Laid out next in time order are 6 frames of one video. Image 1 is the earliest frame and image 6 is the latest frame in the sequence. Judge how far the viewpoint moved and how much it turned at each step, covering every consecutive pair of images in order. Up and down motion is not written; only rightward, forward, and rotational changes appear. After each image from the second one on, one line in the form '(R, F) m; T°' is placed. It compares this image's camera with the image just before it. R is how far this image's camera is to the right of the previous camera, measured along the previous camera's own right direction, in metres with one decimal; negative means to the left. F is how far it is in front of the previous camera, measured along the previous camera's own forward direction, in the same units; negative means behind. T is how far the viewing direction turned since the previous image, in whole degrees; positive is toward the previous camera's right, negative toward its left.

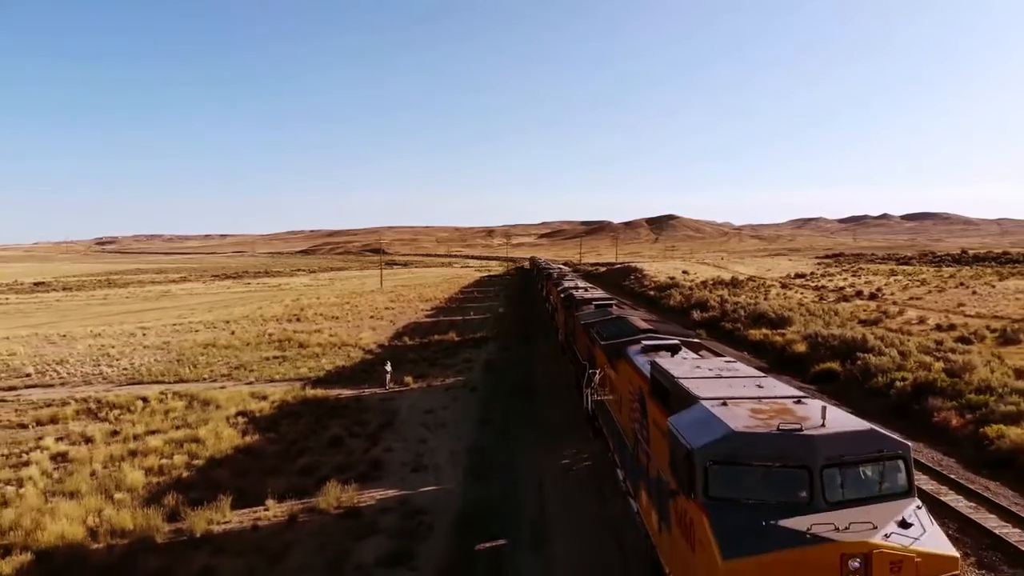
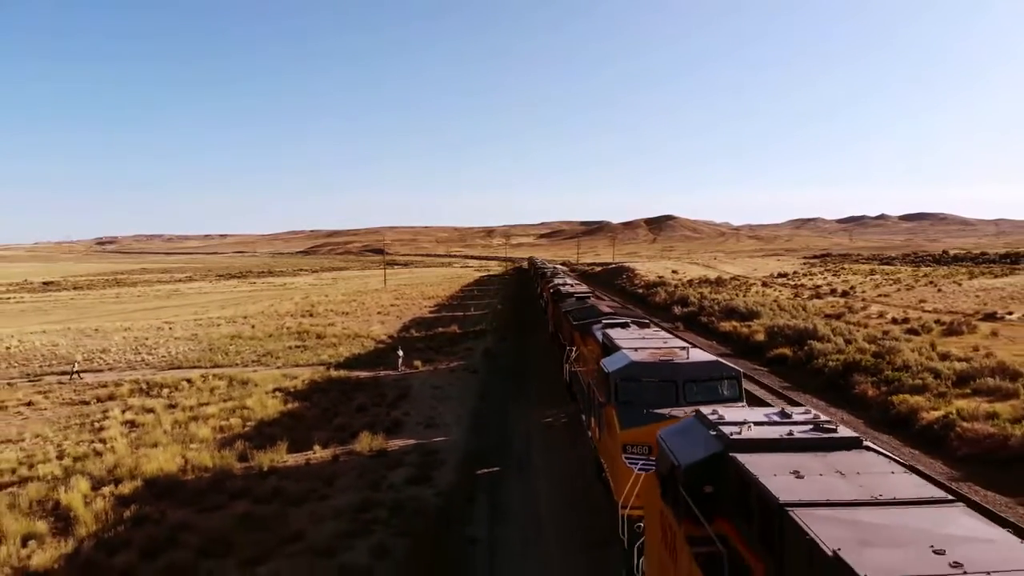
(+0.2, -3.7) m; 0°
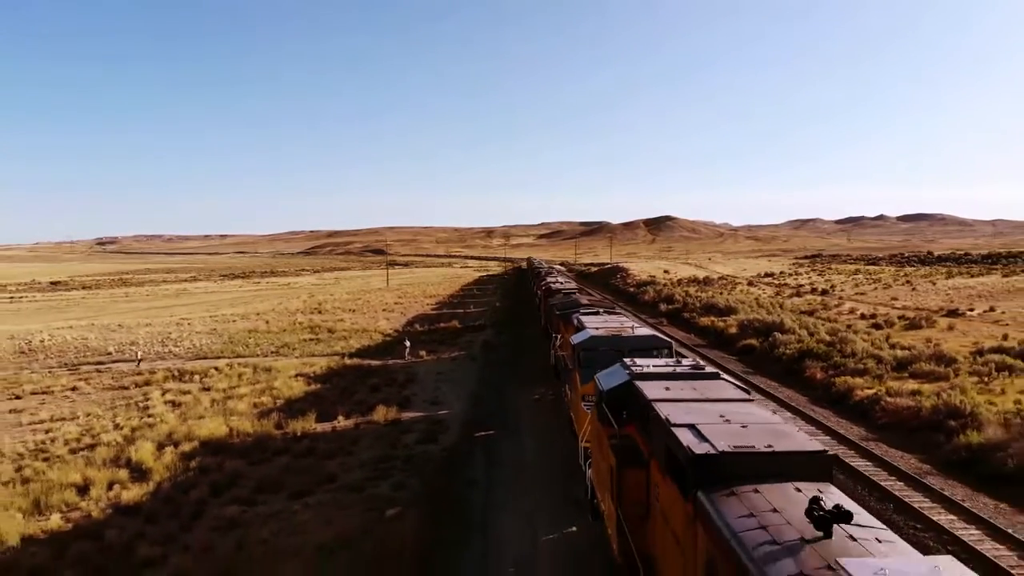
(+0.2, -3.1) m; 0°
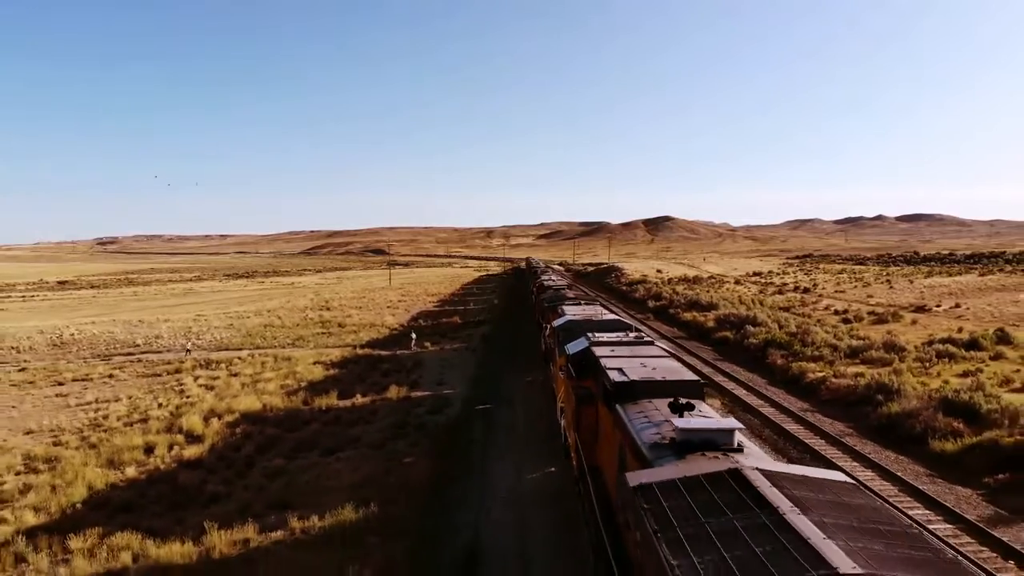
(+0.2, -3.1) m; 0°
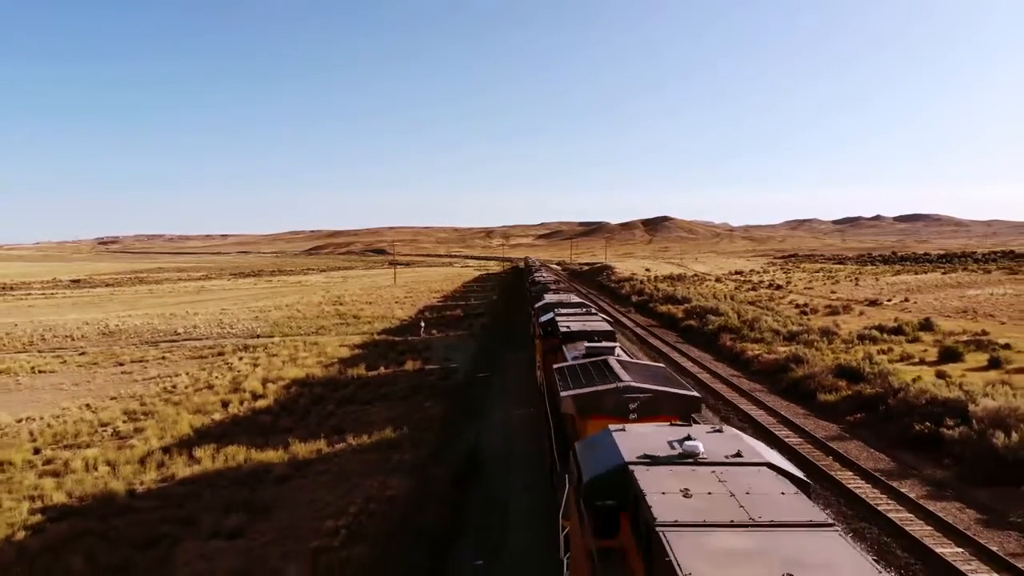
(+0.3, -5.6) m; 0°
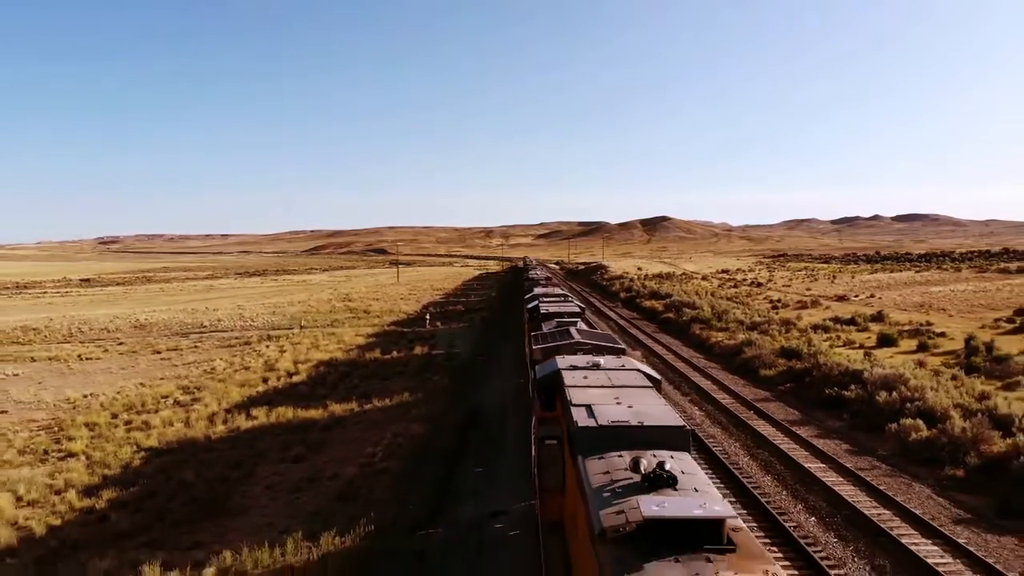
(+0.3, -4.6) m; 0°
